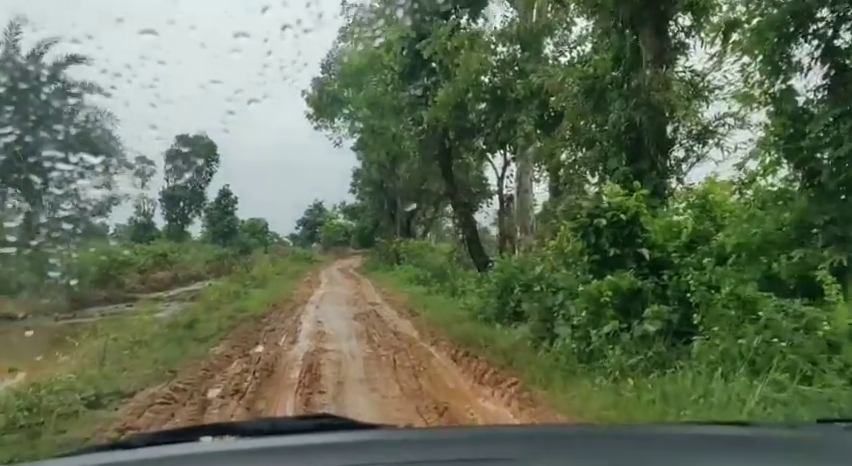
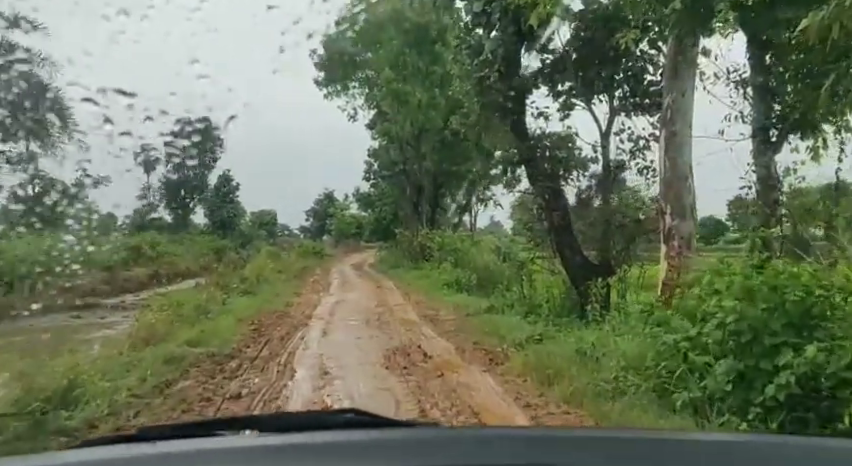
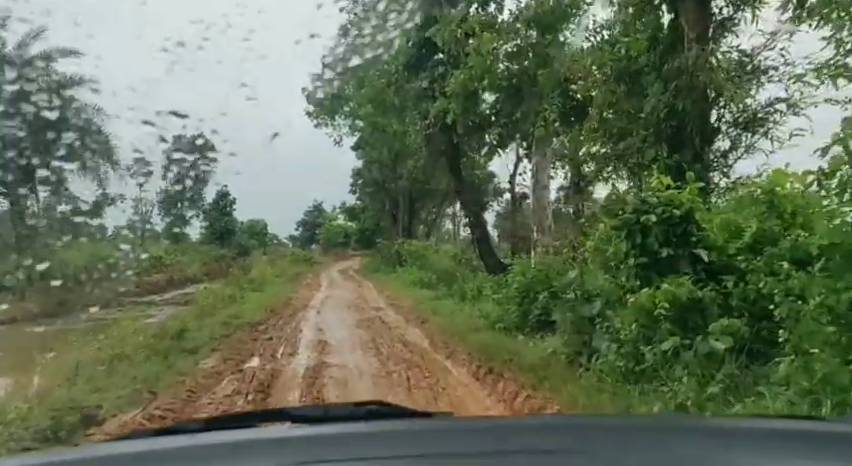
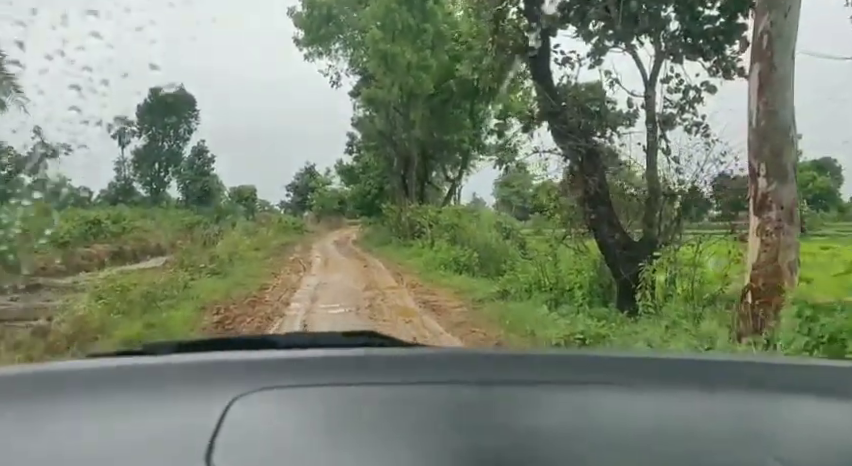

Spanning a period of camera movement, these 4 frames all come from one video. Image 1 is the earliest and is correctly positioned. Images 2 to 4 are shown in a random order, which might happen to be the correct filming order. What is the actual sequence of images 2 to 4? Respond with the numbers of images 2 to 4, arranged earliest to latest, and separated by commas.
3, 2, 4
